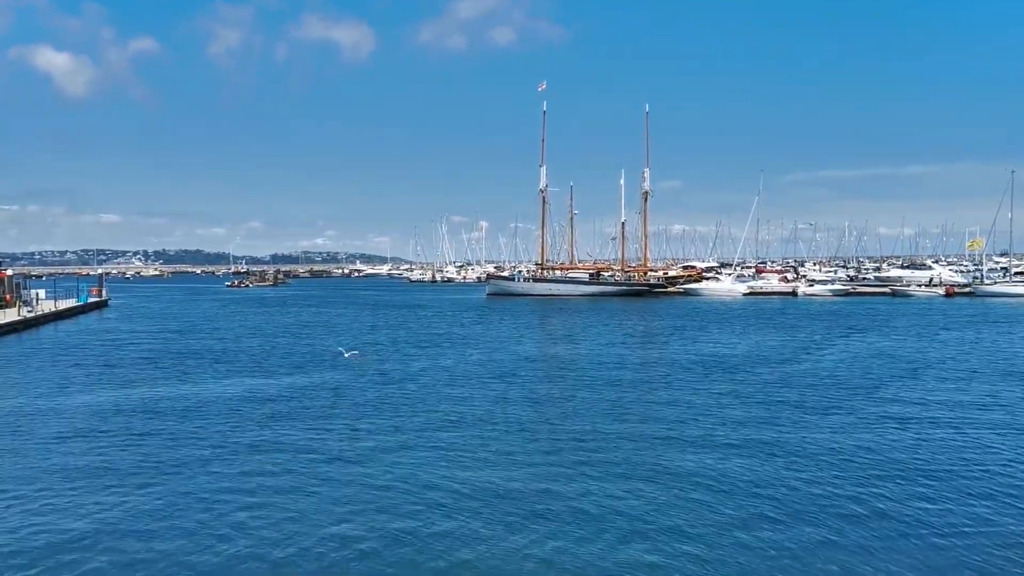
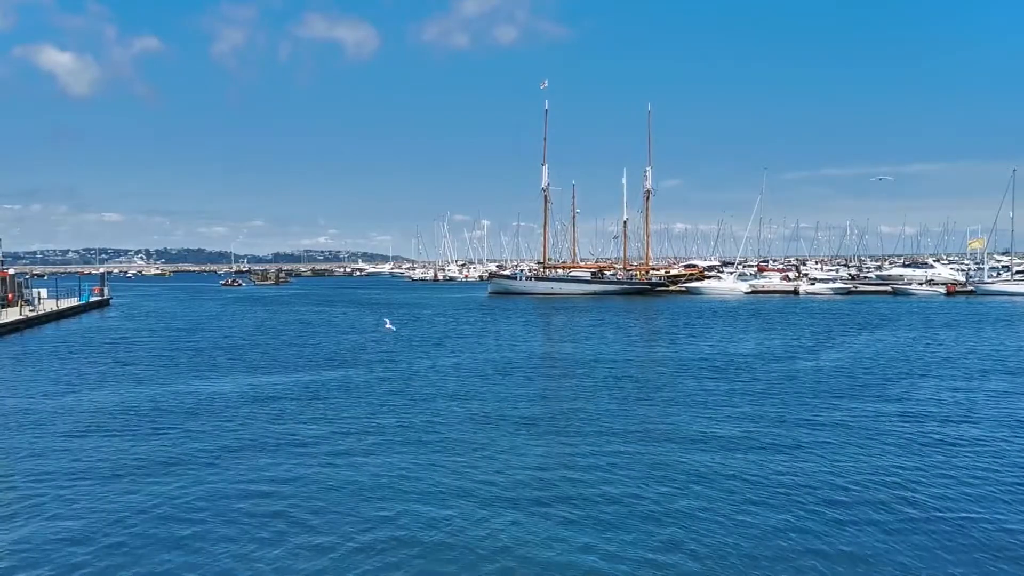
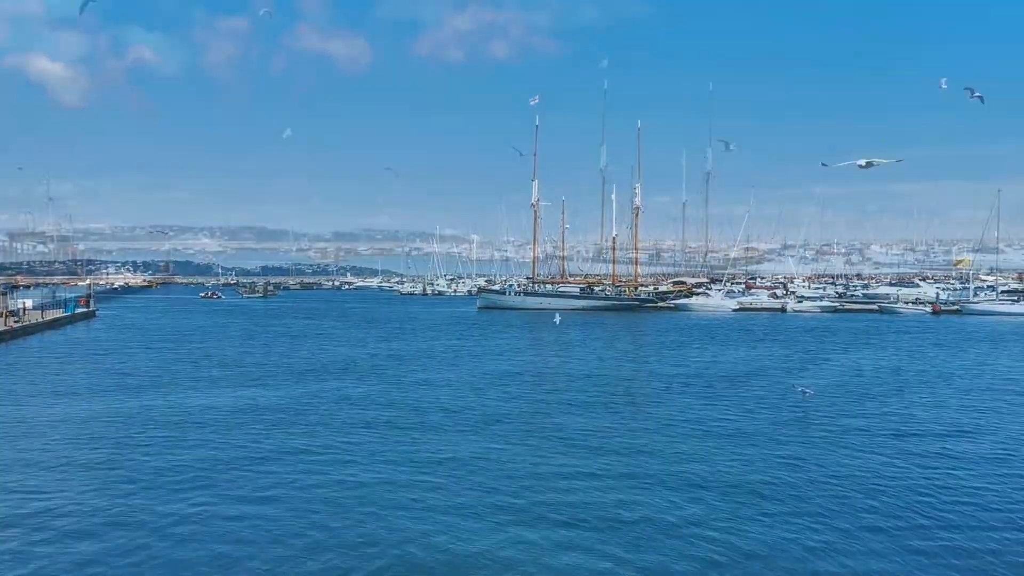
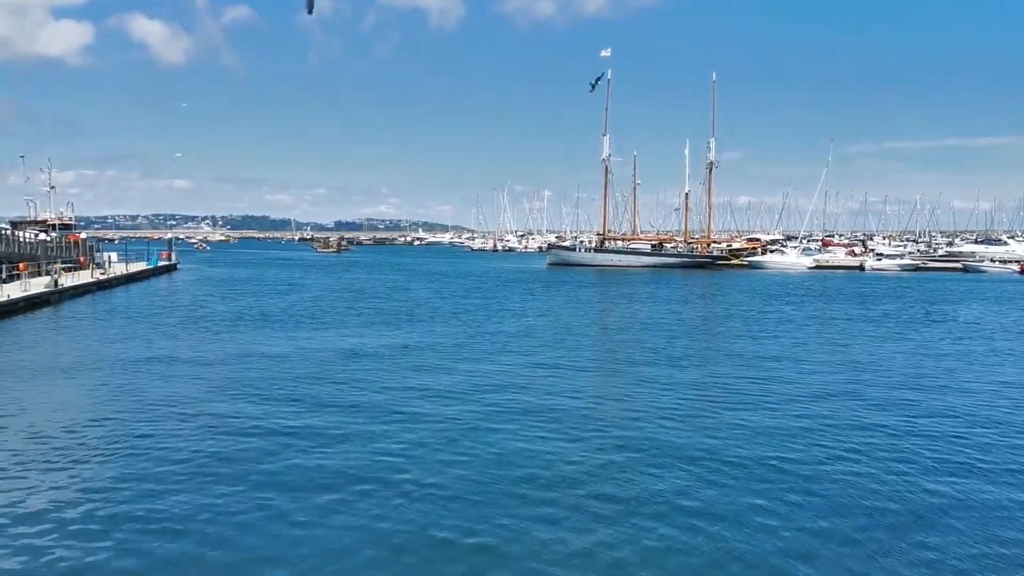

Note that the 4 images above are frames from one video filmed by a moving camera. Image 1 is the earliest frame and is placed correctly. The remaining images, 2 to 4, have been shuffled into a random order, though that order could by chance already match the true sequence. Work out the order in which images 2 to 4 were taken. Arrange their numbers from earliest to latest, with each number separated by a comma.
2, 3, 4
